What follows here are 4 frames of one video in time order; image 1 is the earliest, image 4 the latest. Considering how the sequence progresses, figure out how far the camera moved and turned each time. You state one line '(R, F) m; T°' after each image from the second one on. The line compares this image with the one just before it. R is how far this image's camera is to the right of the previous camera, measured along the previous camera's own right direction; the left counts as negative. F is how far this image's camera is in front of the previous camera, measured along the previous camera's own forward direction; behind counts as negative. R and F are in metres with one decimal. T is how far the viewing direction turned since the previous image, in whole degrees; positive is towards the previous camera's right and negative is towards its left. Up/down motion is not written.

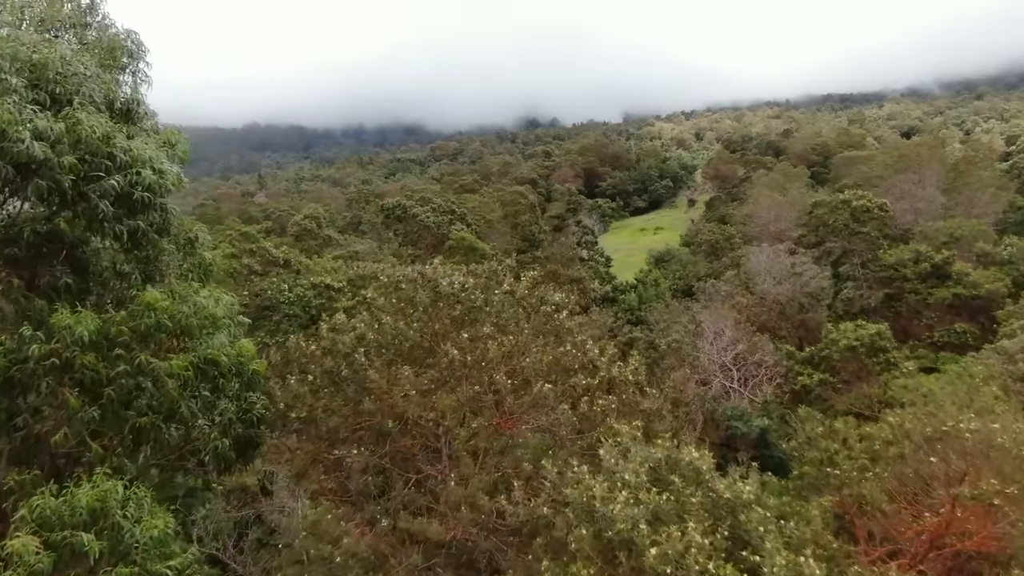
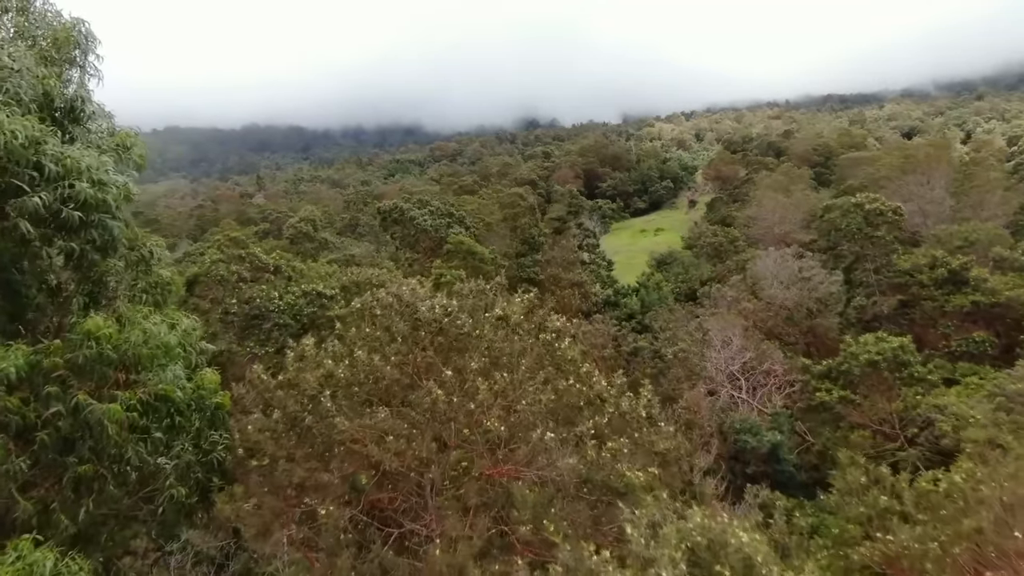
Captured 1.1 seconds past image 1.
(0.0, +0.8) m; 0°
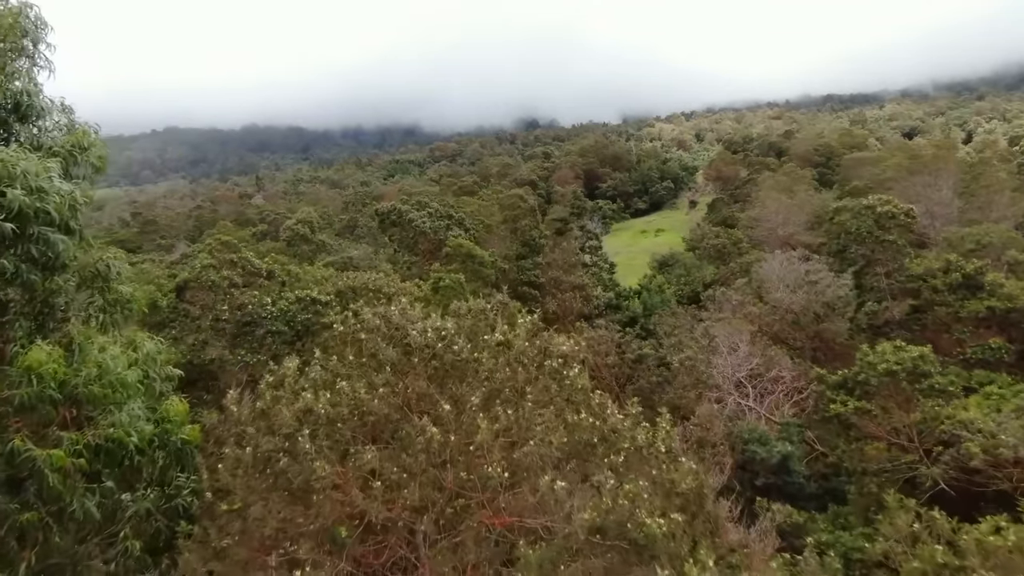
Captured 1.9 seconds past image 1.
(0.0, +0.6) m; 0°
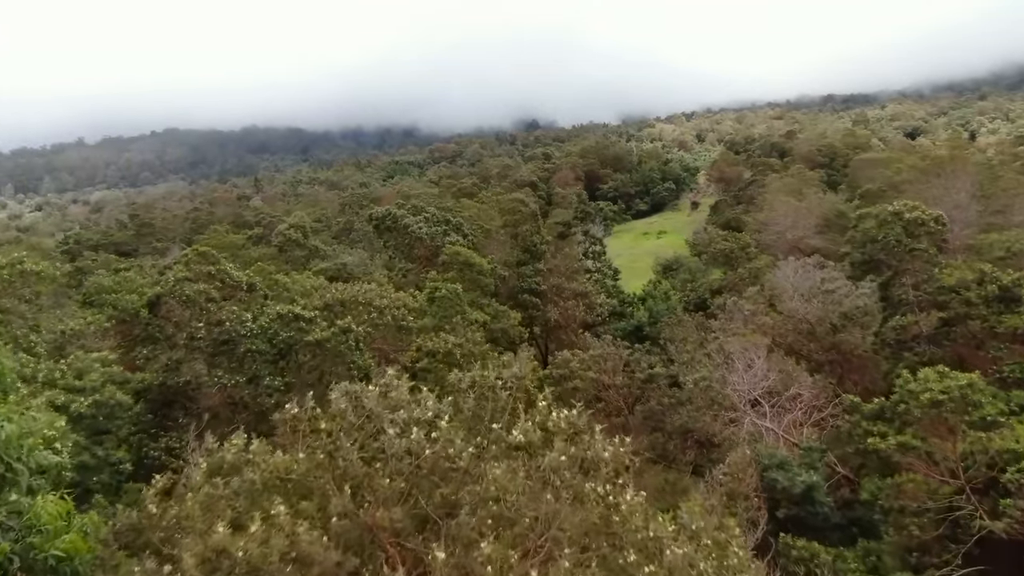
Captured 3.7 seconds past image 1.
(0.0, +1.4) m; 0°
